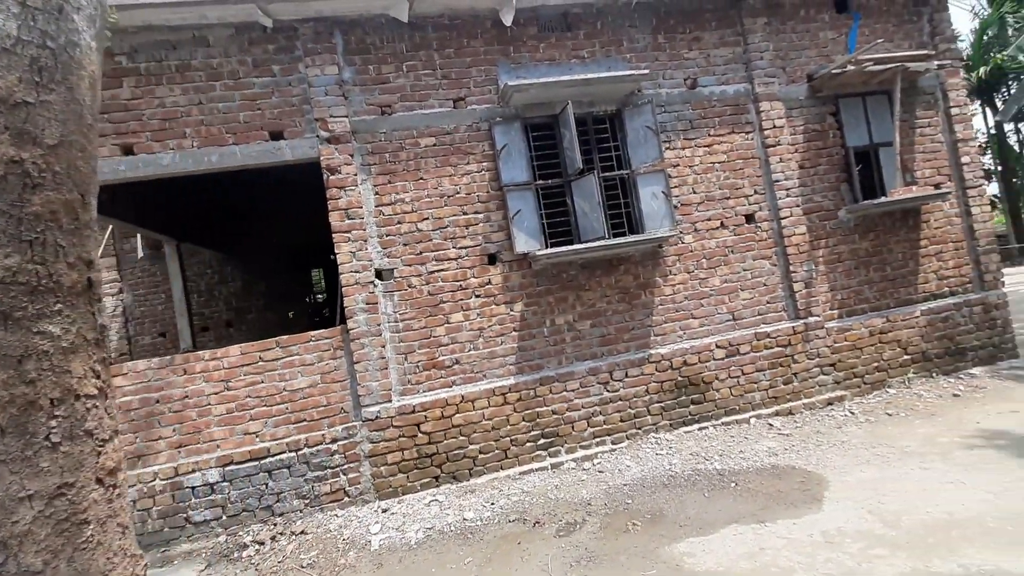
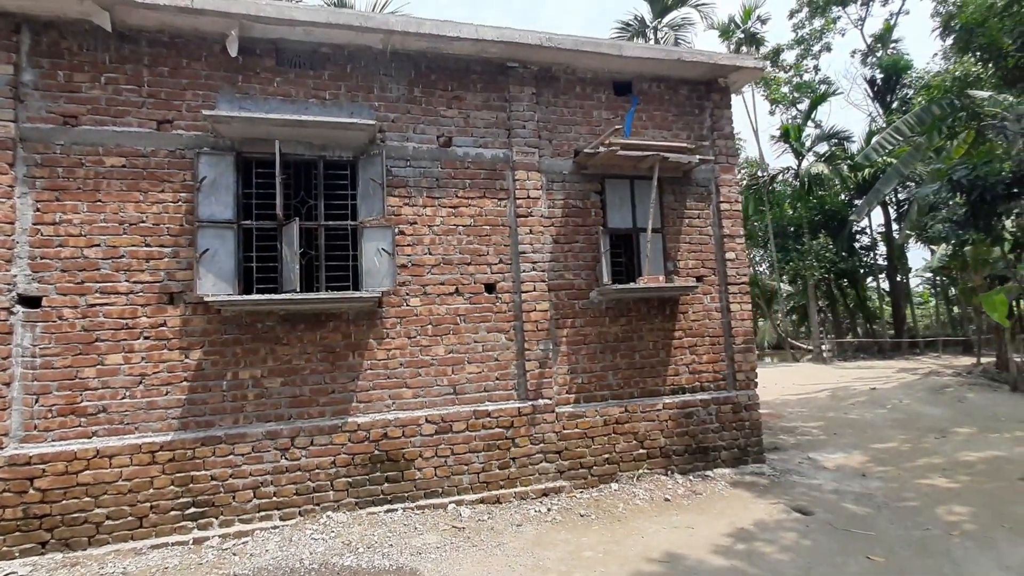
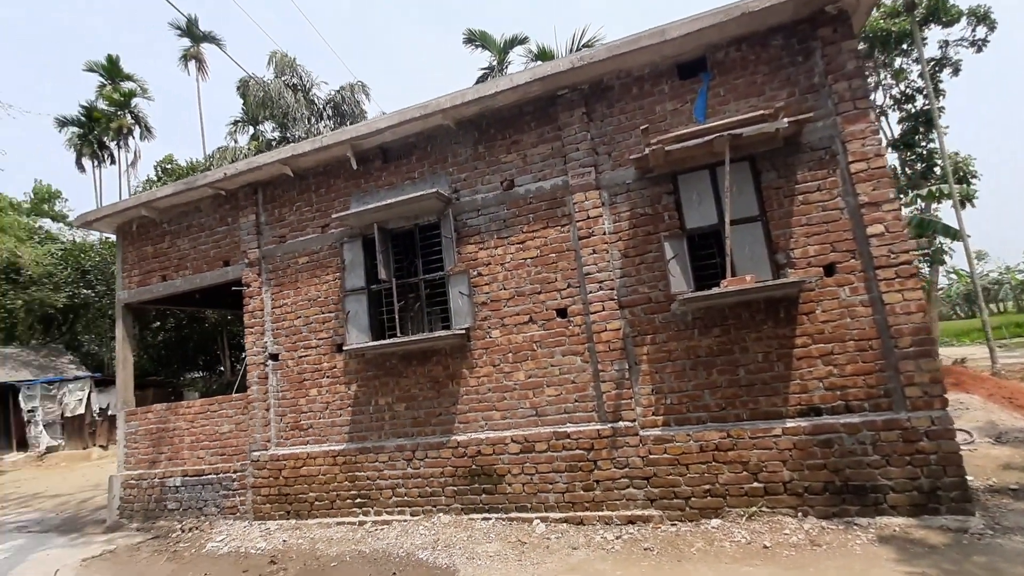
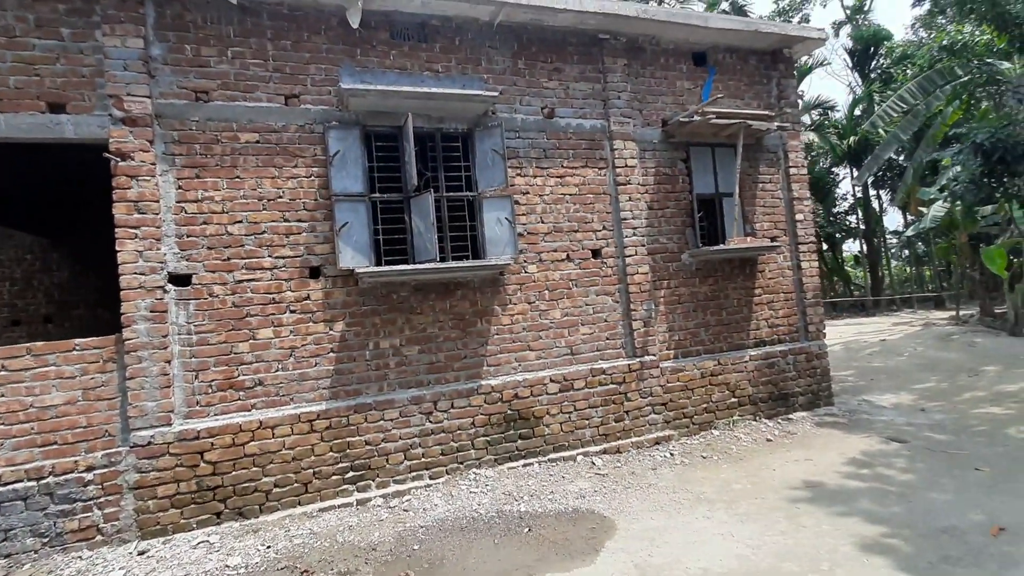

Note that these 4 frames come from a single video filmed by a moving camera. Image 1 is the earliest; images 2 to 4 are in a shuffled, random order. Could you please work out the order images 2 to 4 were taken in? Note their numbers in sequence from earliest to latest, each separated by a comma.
4, 2, 3
